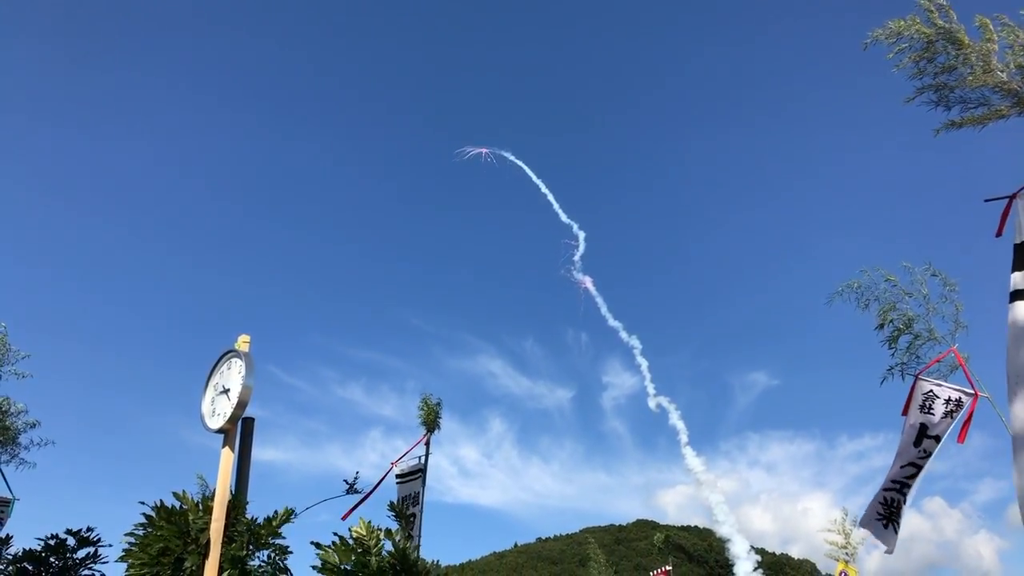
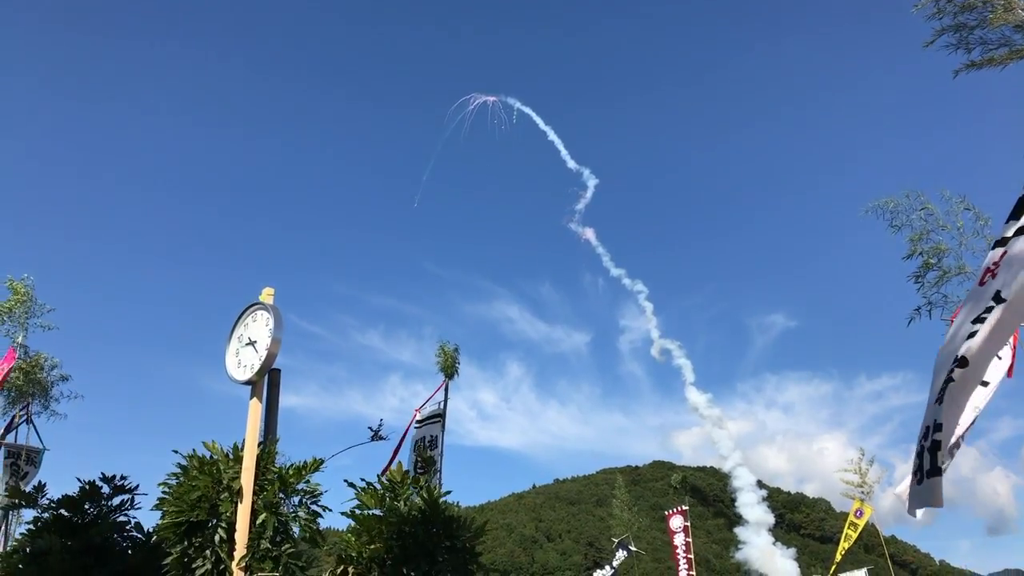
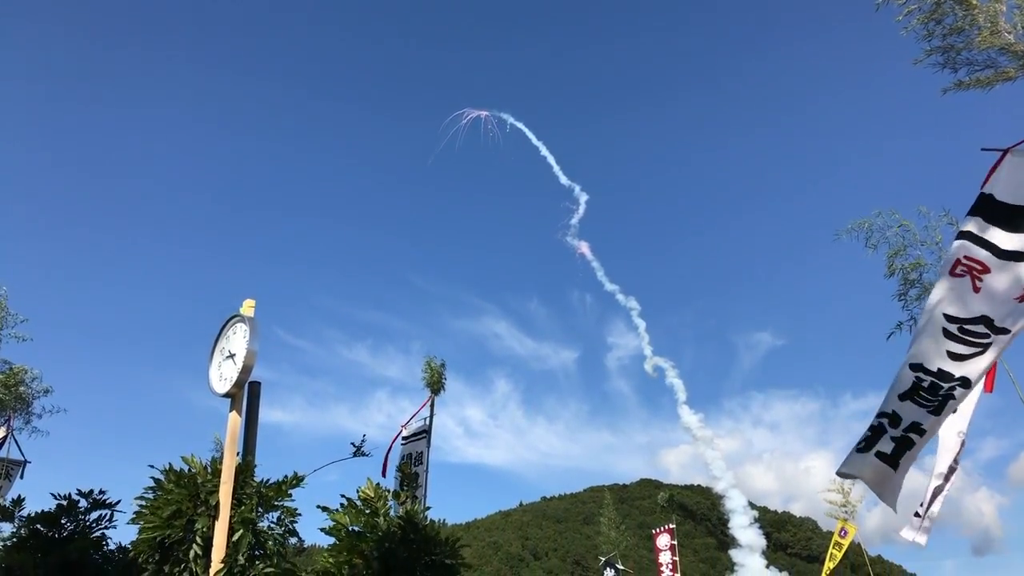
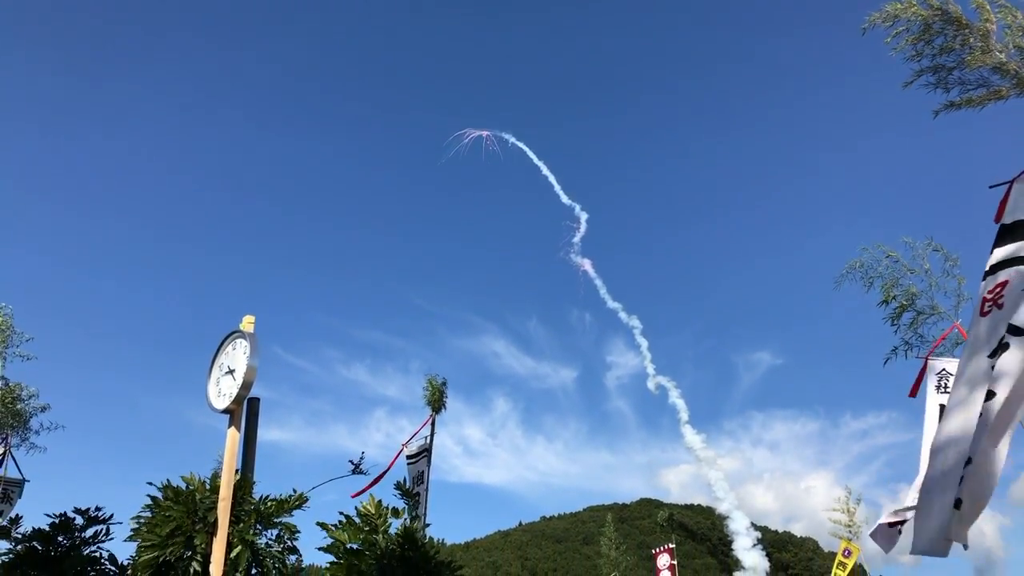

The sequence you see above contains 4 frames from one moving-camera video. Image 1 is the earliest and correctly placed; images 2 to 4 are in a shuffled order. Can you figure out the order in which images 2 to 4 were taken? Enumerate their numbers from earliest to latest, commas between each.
4, 3, 2
